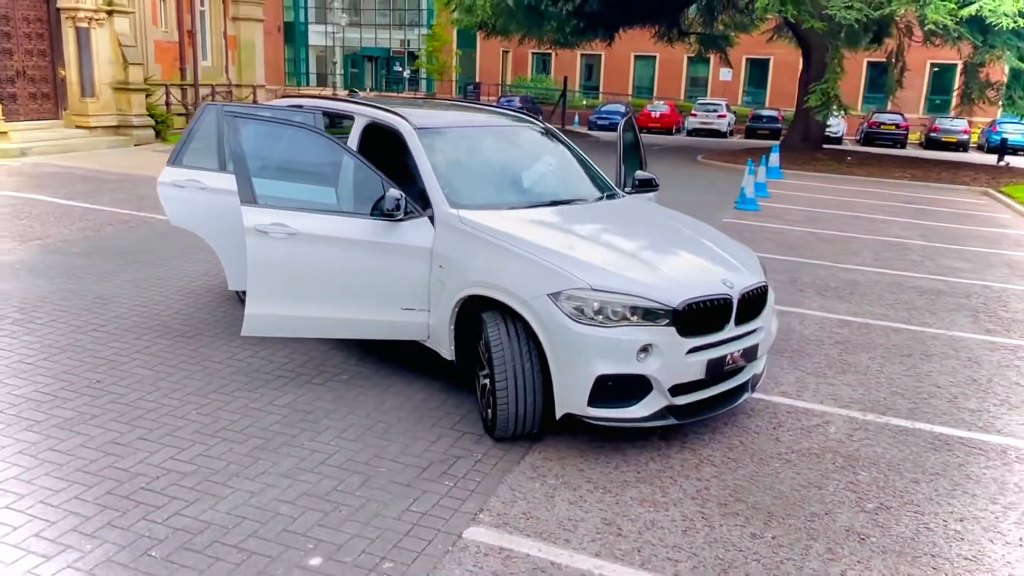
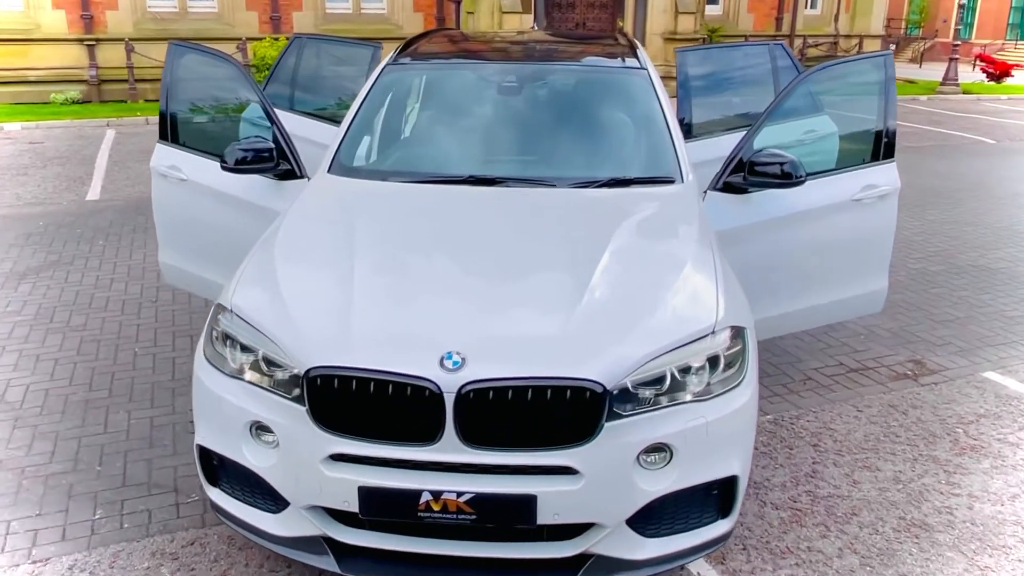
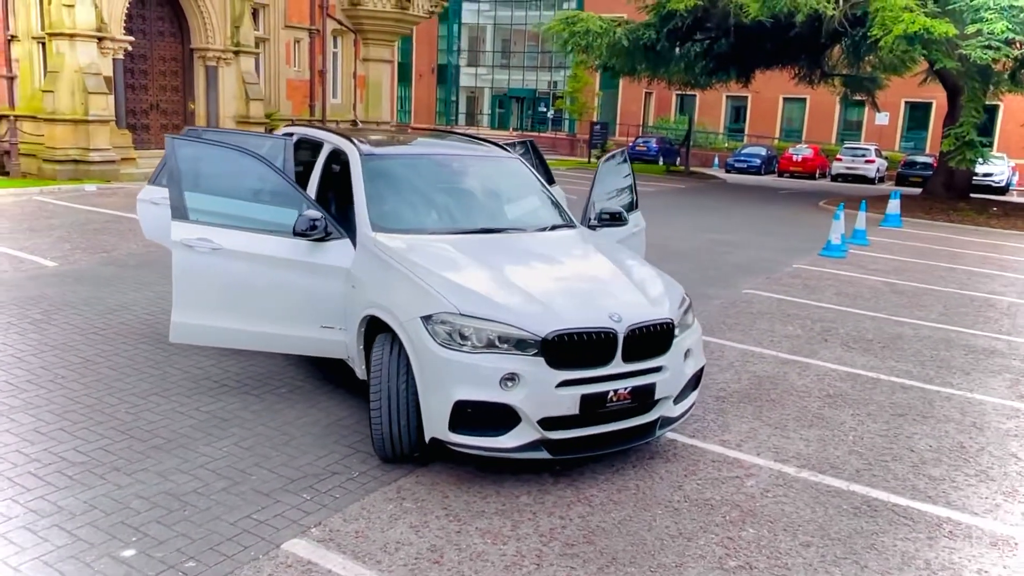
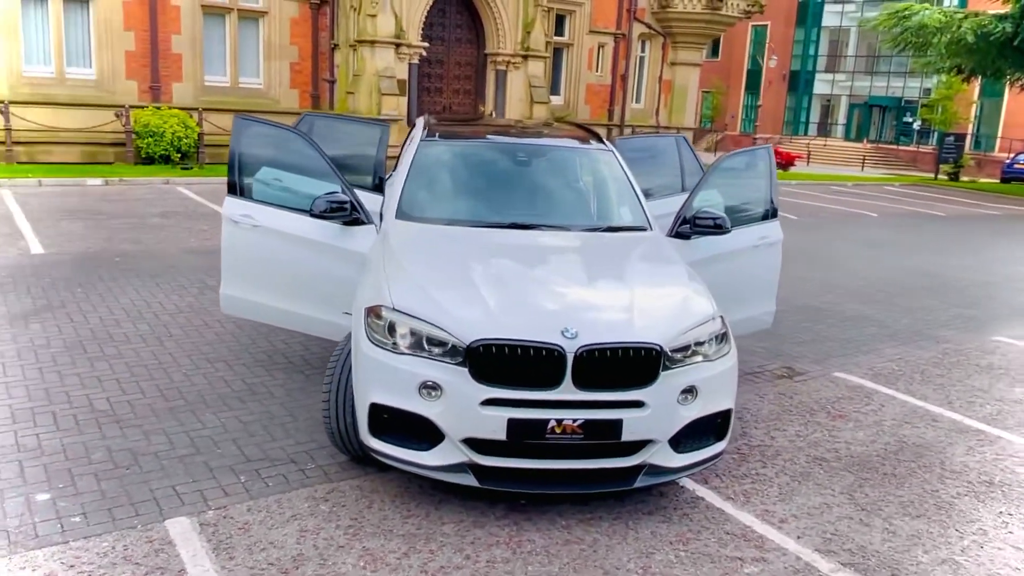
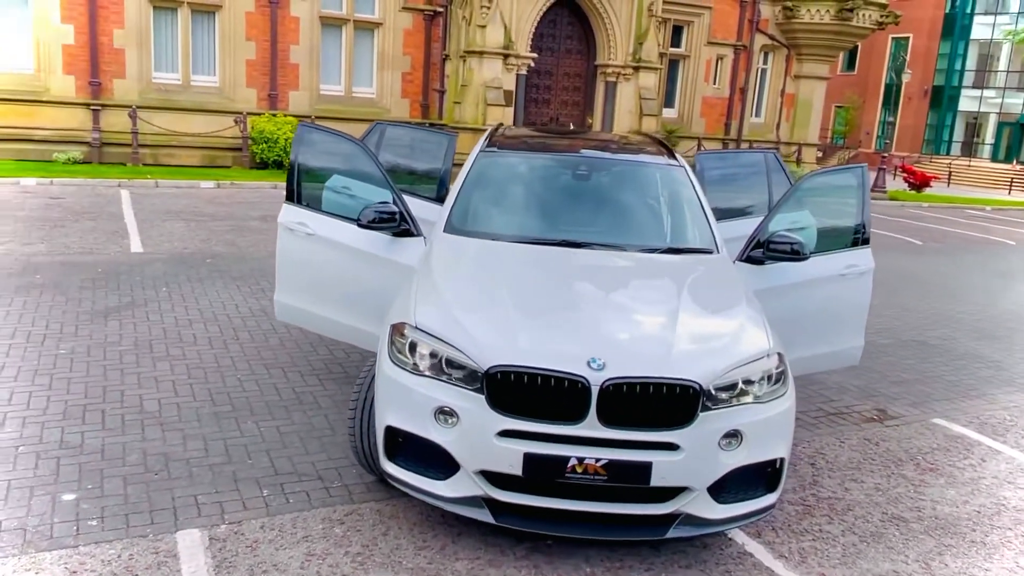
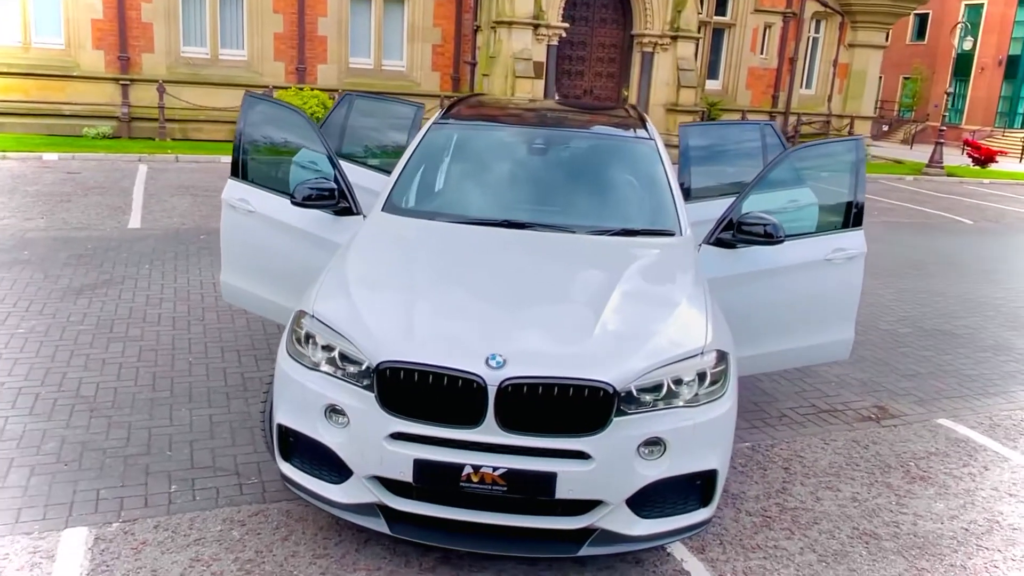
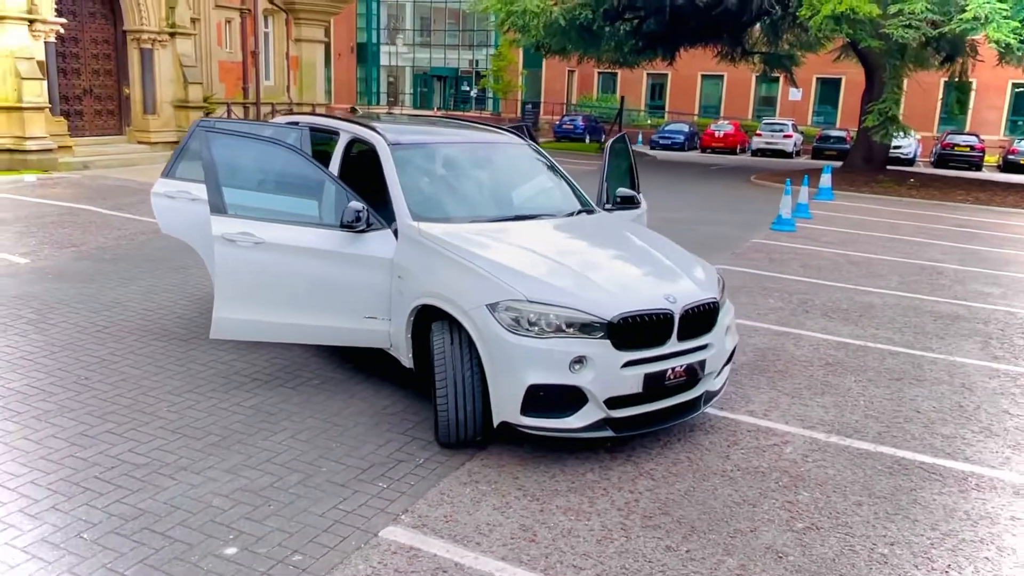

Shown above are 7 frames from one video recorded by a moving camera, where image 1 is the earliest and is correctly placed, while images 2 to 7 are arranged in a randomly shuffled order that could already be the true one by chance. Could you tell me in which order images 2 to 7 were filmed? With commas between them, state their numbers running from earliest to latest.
7, 3, 4, 5, 6, 2
